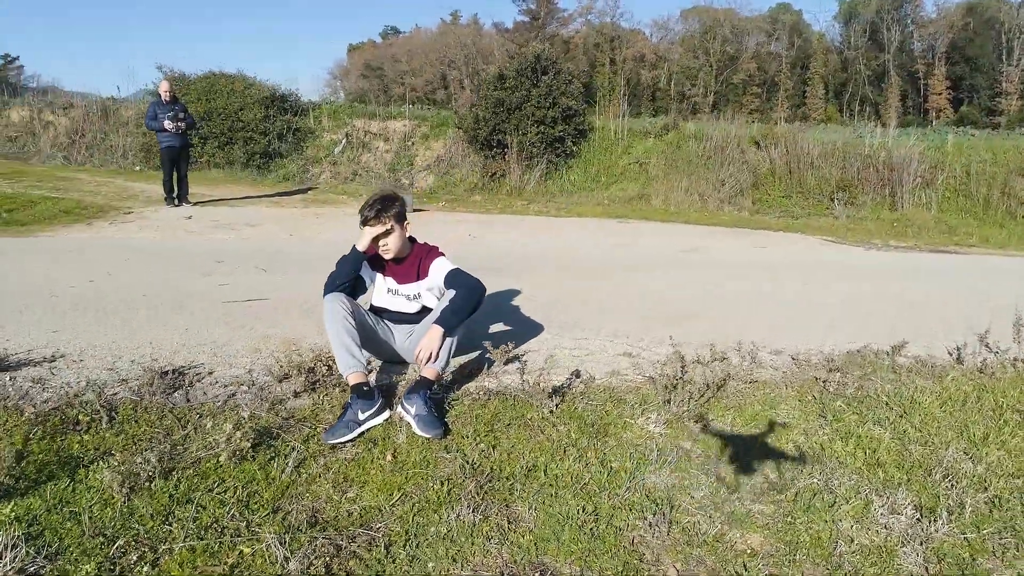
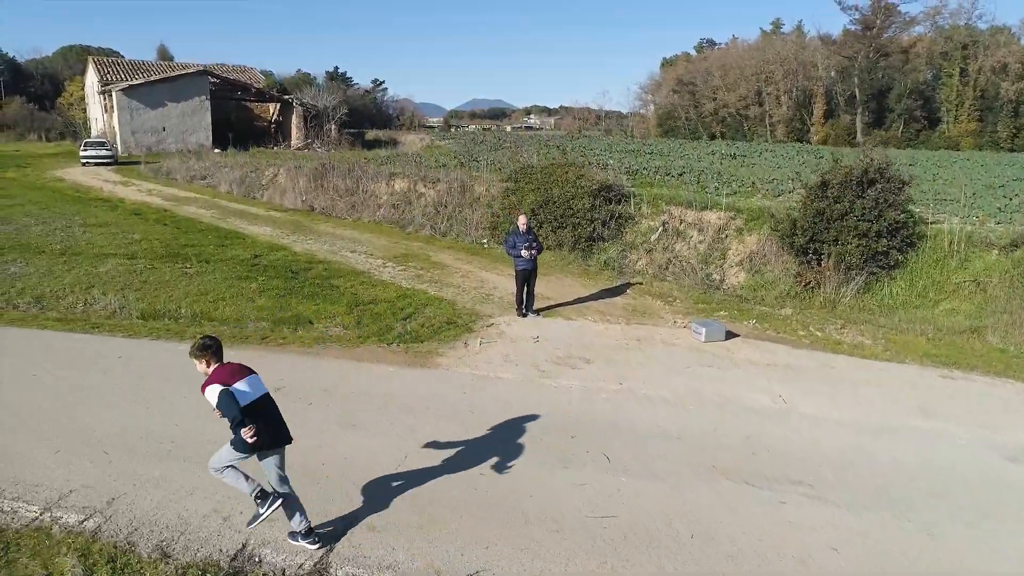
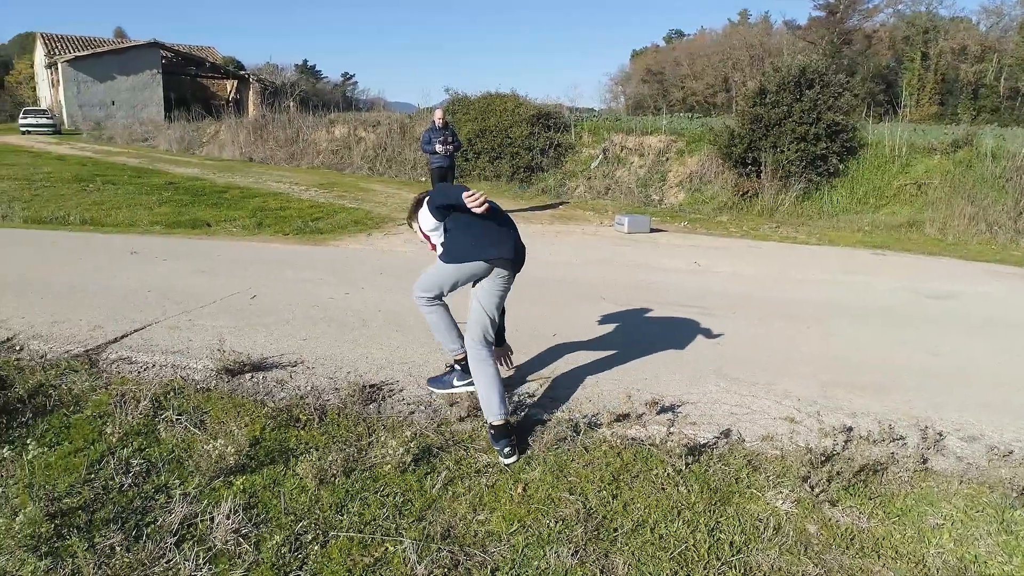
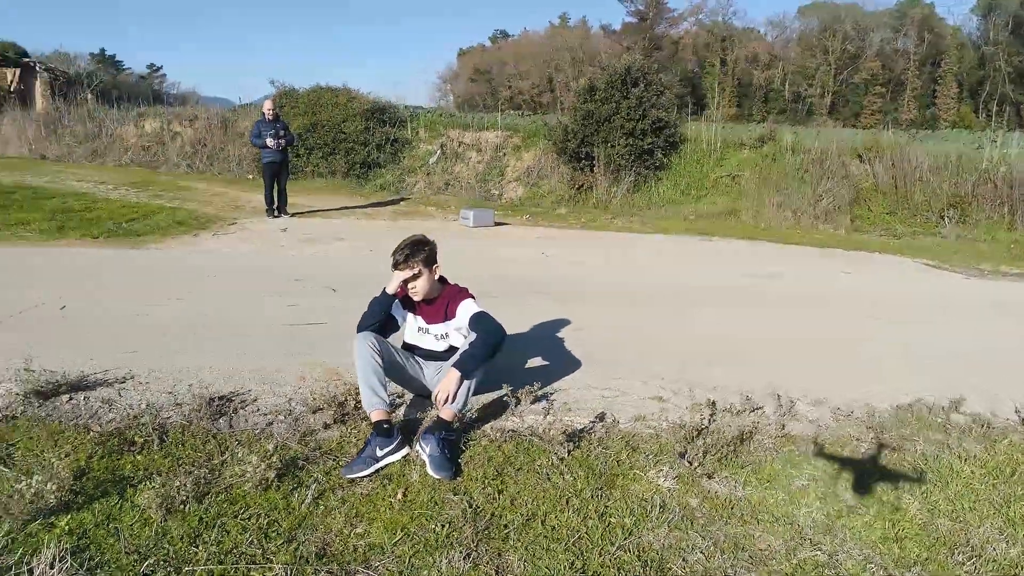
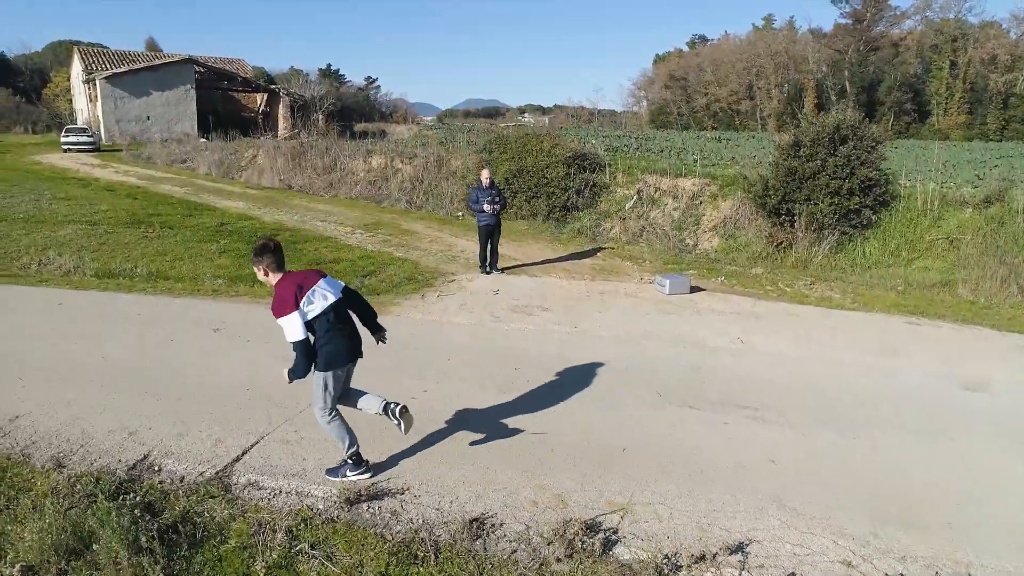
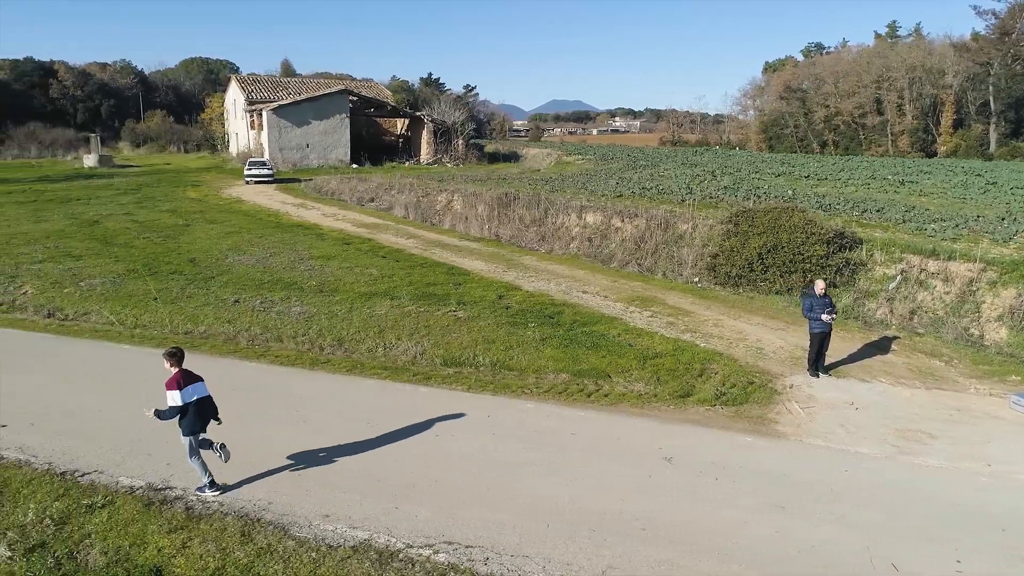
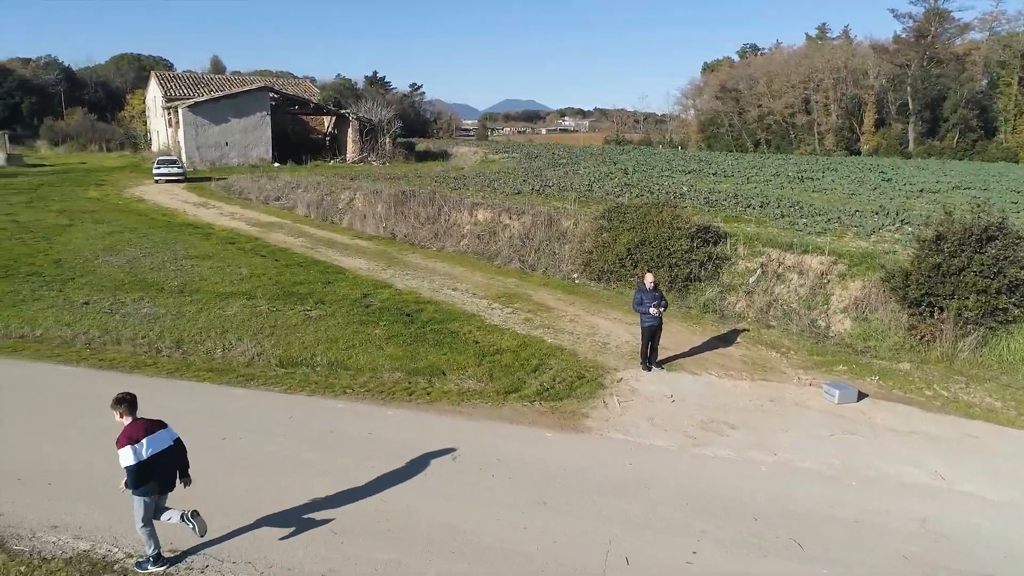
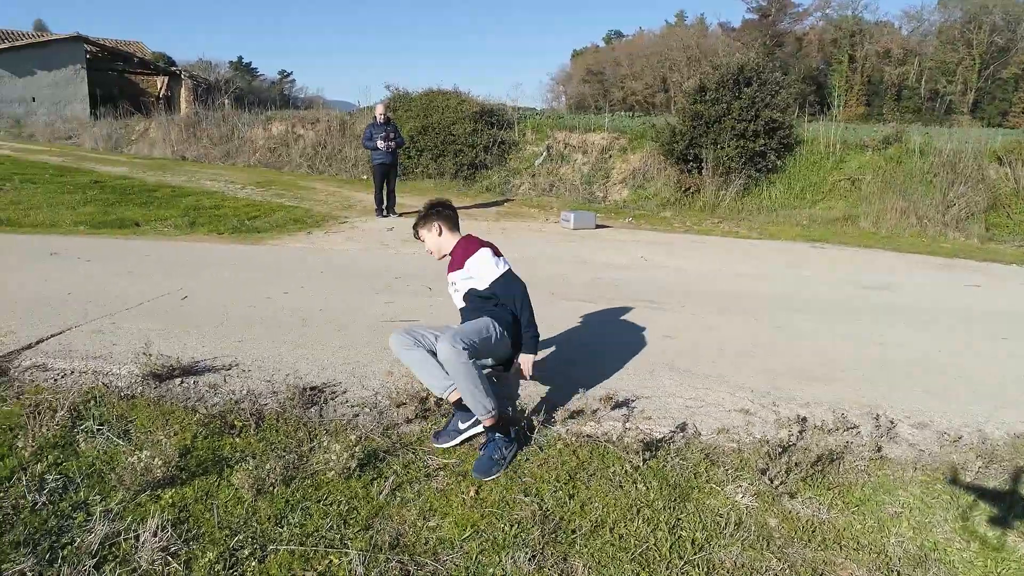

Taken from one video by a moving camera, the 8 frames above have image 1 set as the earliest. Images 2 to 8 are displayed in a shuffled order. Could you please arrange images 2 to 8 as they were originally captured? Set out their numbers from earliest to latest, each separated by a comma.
4, 8, 3, 5, 2, 7, 6
